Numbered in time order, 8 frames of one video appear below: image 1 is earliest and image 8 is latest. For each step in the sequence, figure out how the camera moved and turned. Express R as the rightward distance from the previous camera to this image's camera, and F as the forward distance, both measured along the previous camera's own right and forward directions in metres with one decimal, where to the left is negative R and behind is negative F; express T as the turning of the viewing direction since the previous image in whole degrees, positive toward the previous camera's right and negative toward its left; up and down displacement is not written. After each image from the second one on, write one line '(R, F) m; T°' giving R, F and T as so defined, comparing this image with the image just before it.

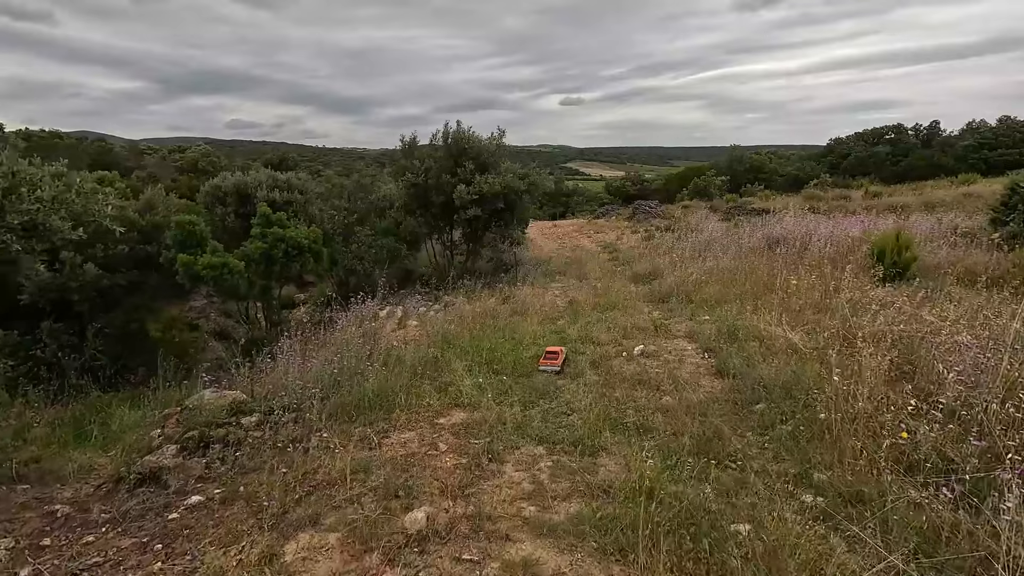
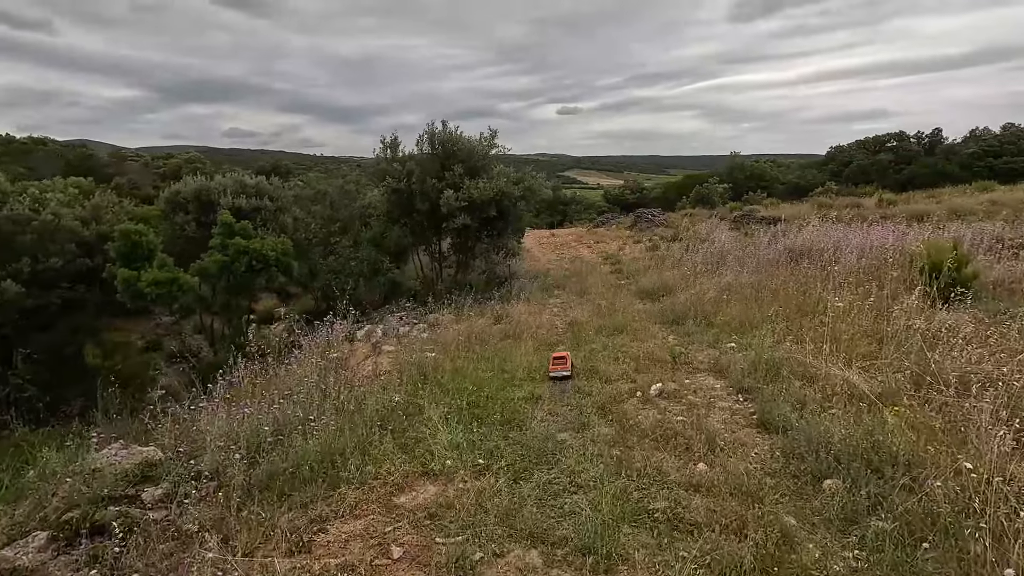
(+0.1, +1.1) m; 0°
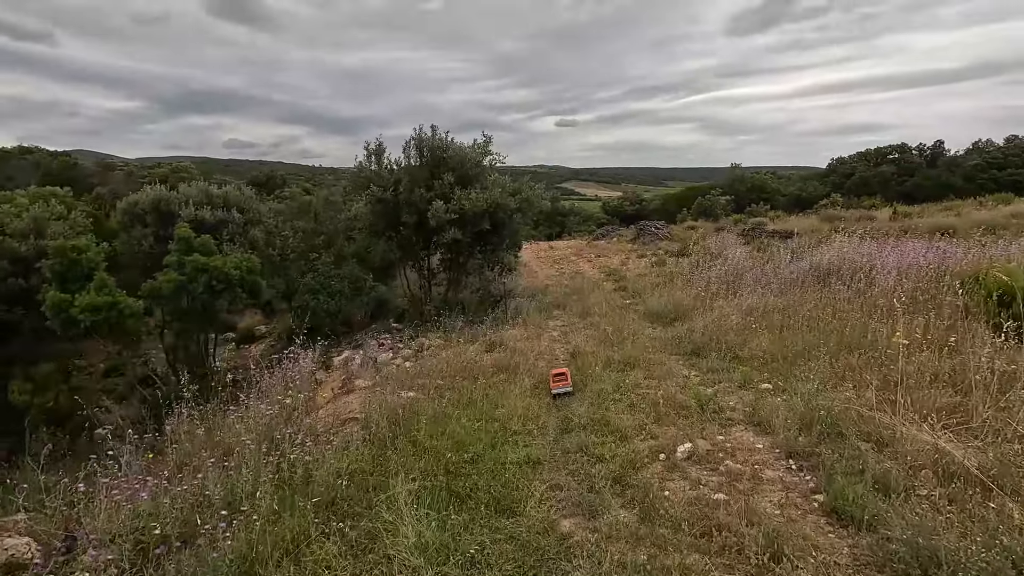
(0.0, +1.0) m; 0°
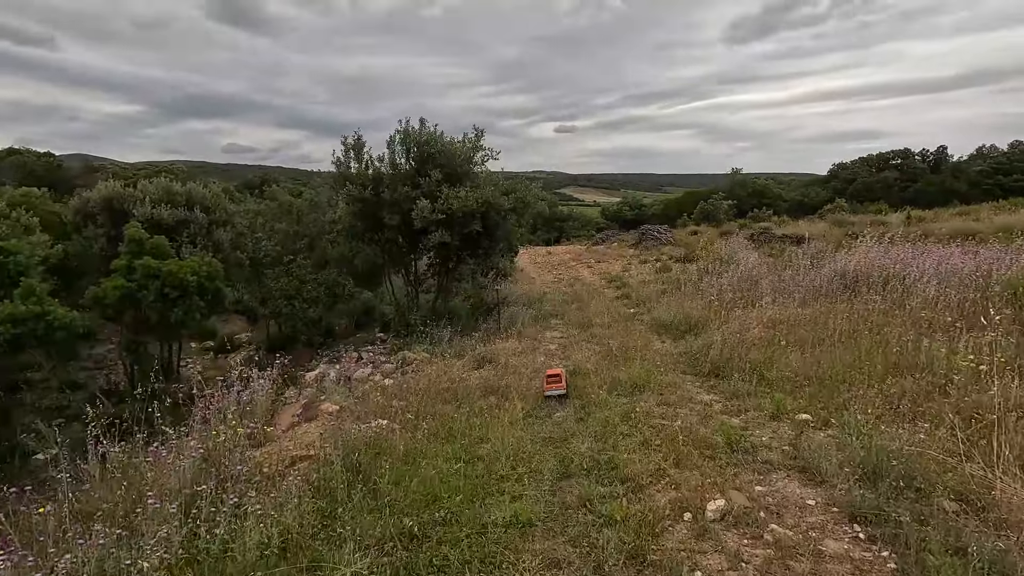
(+0.1, +0.8) m; 0°
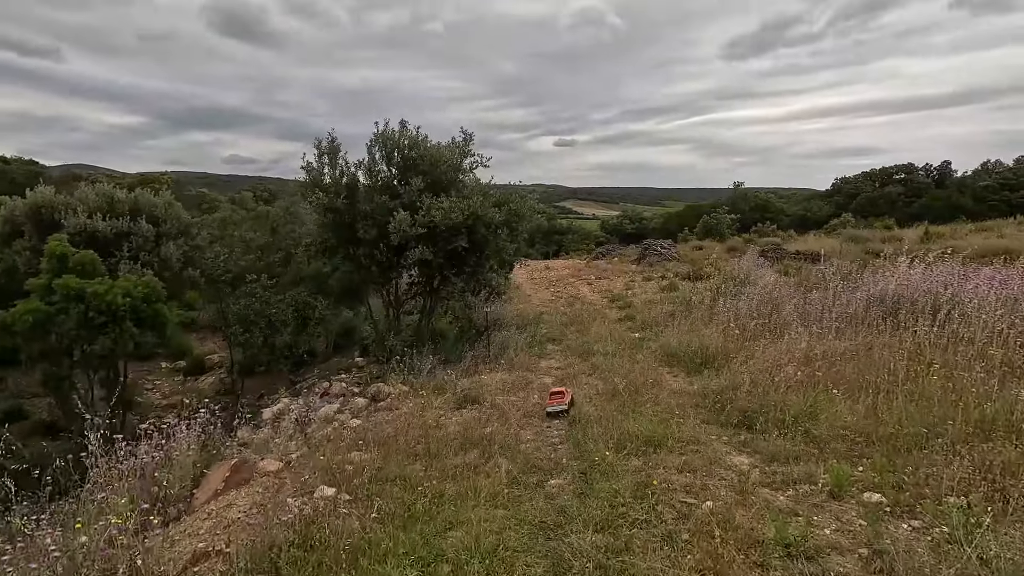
(+0.1, +1.0) m; 0°
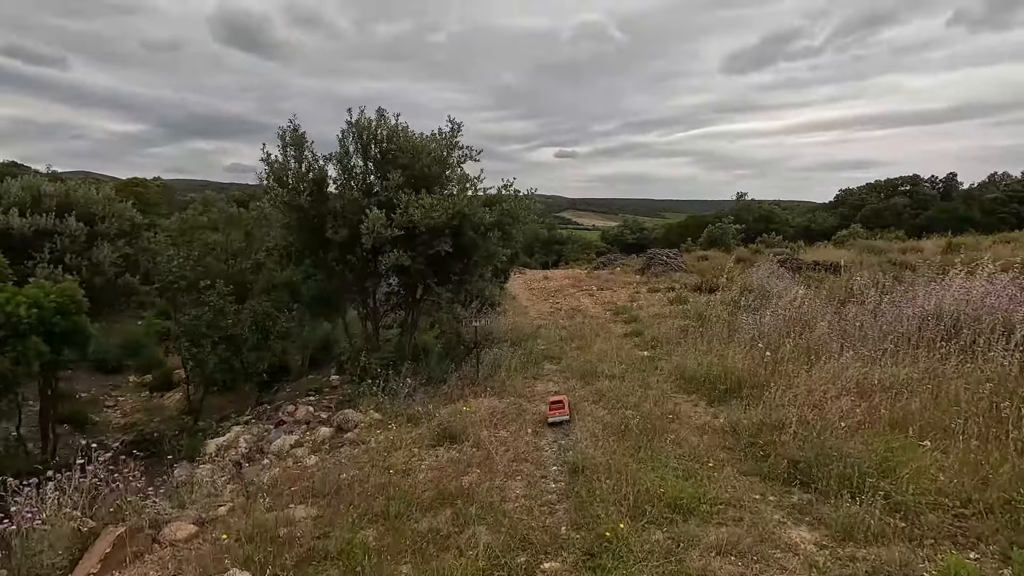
(+0.1, +1.0) m; 0°
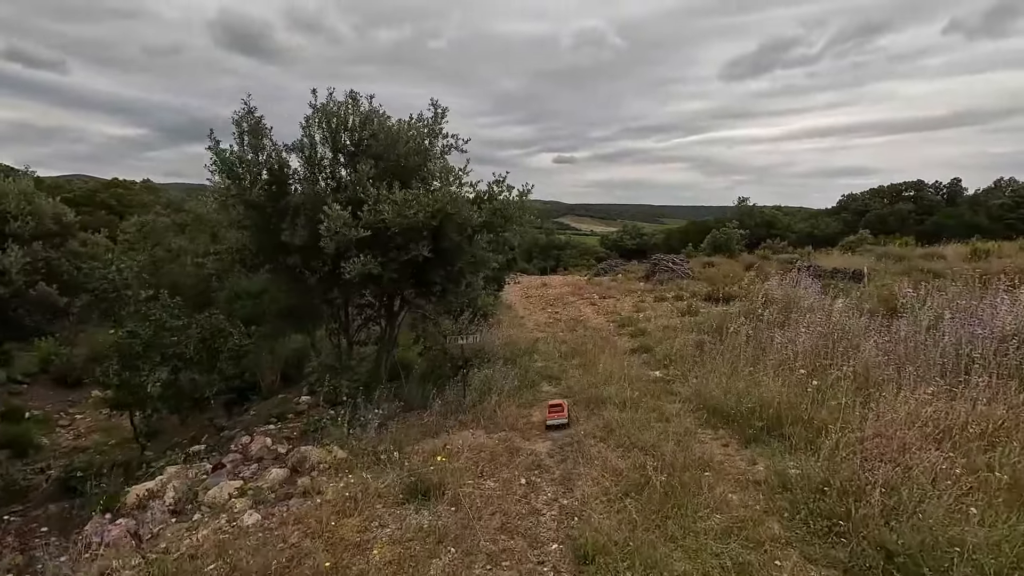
(+0.1, +1.0) m; 0°
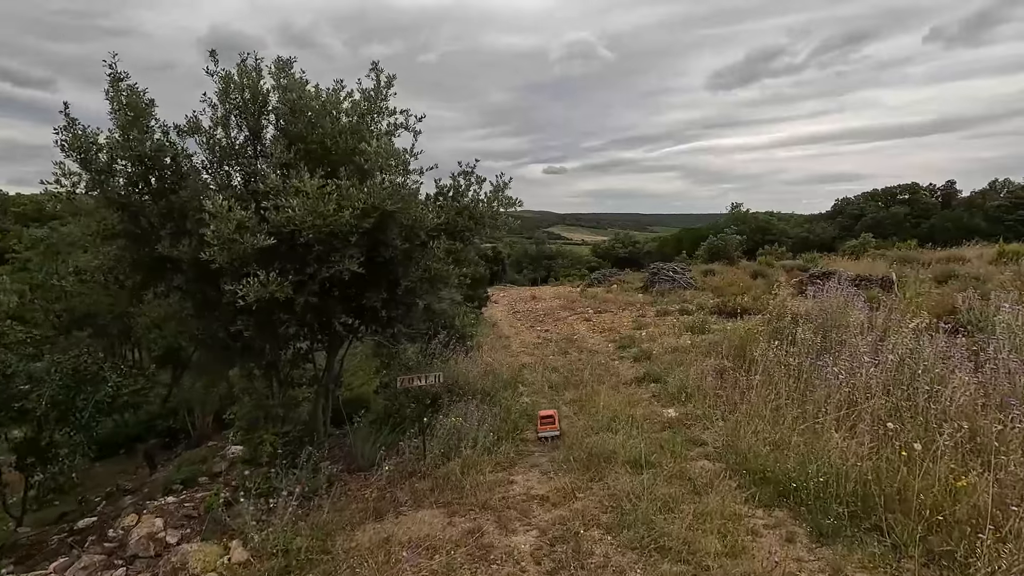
(+0.2, +1.4) m; +1°
